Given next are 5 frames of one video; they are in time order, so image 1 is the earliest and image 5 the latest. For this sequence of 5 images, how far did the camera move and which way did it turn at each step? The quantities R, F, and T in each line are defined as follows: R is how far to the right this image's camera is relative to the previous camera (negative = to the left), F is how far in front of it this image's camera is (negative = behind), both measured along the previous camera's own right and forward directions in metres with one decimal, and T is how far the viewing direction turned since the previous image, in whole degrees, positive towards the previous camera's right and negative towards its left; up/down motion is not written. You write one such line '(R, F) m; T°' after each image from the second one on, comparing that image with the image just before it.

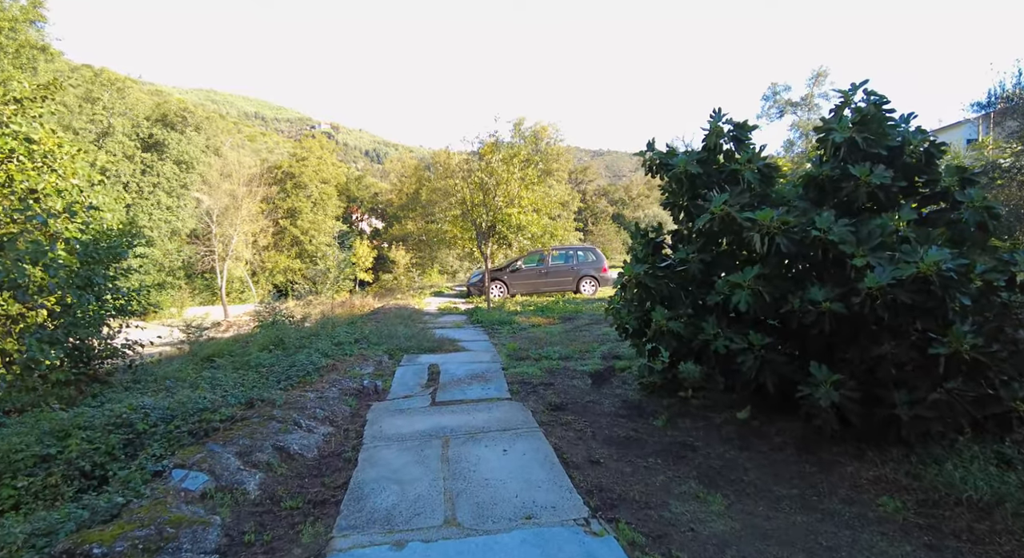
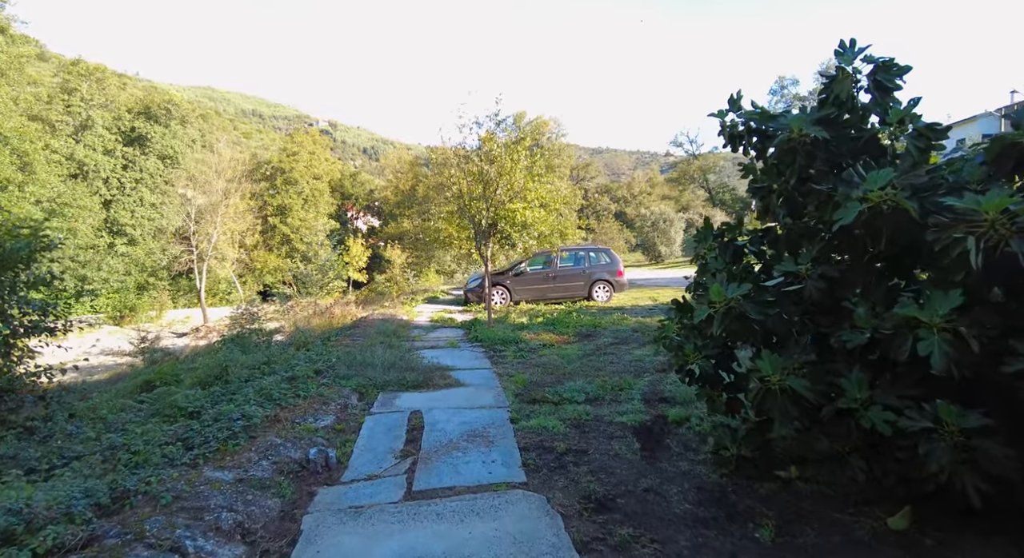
(-0.1, +1.5) m; 0°
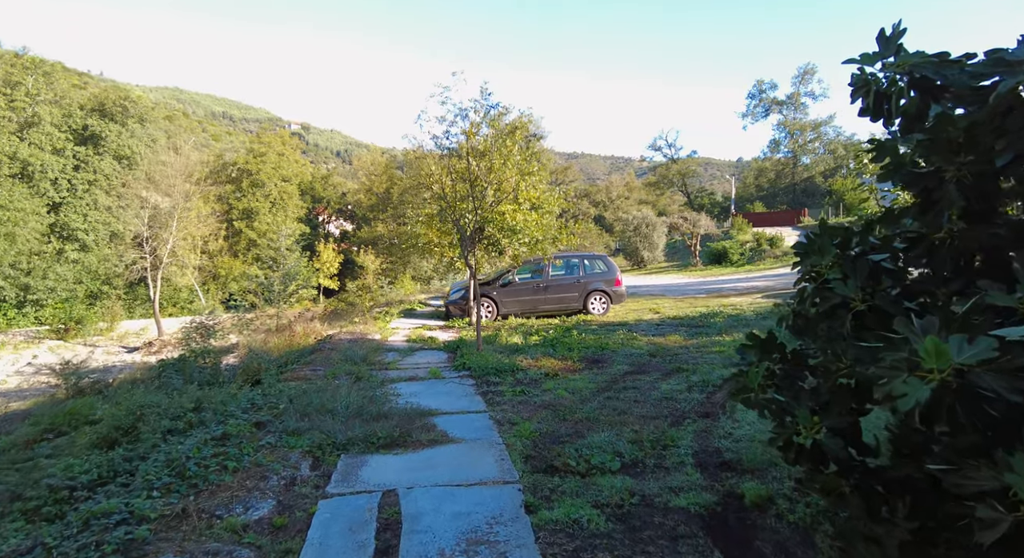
(-0.2, +1.2) m; +3°
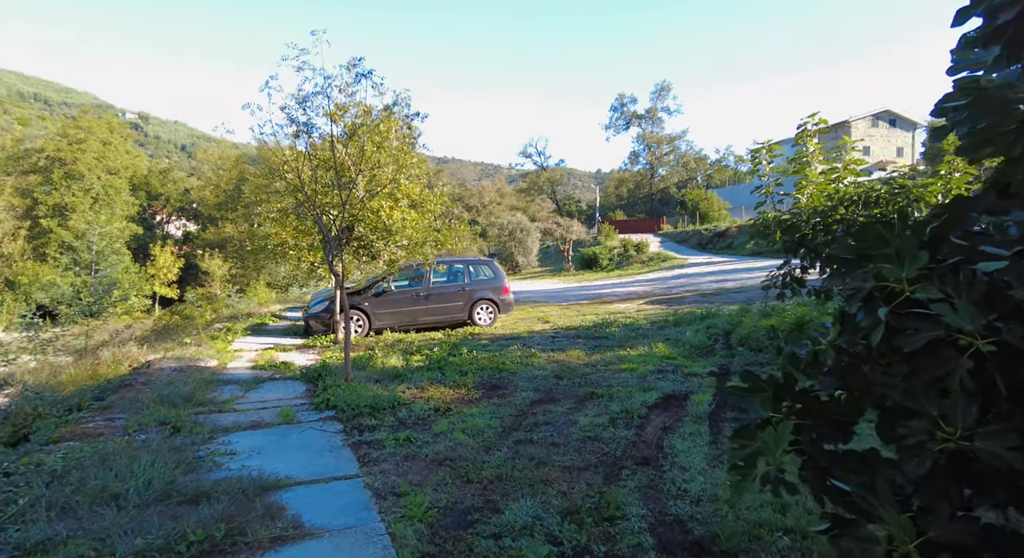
(-0.1, +1.1) m; +13°
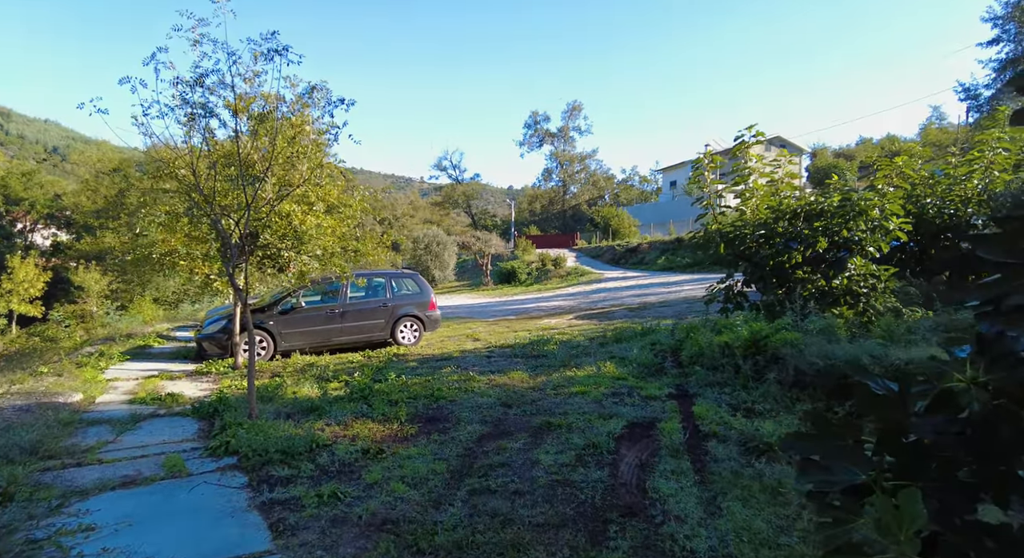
(-0.2, +0.6) m; +9°
